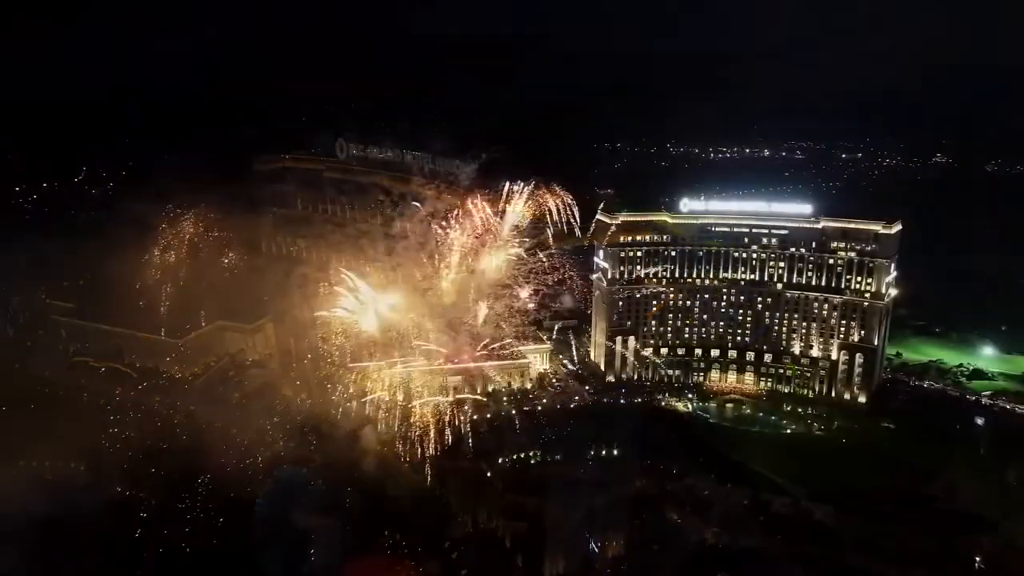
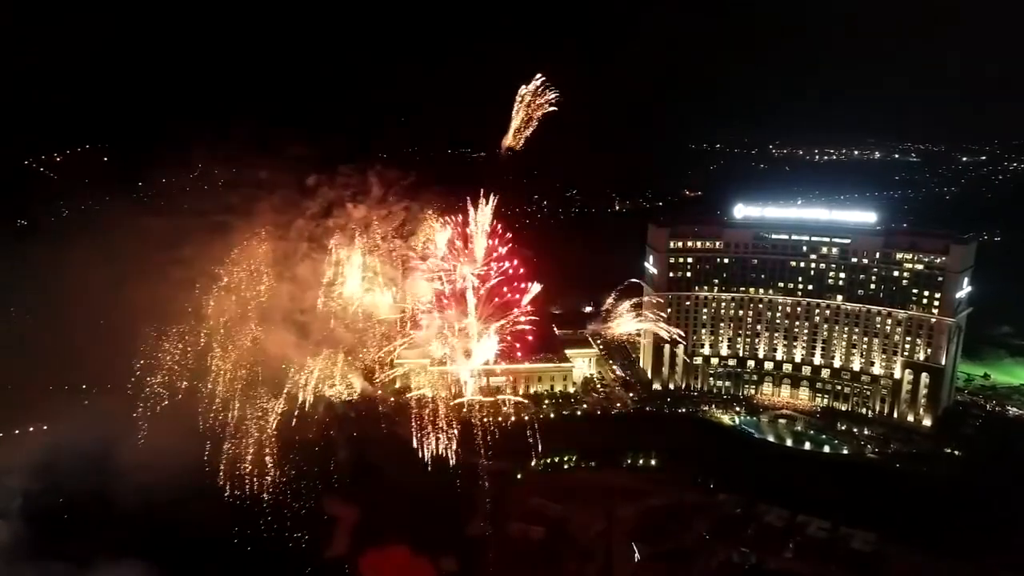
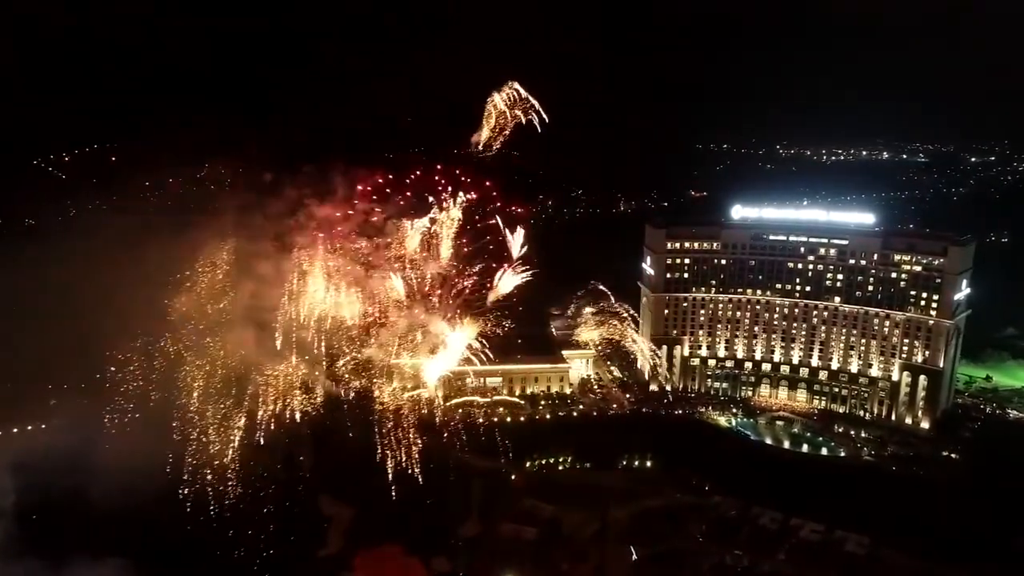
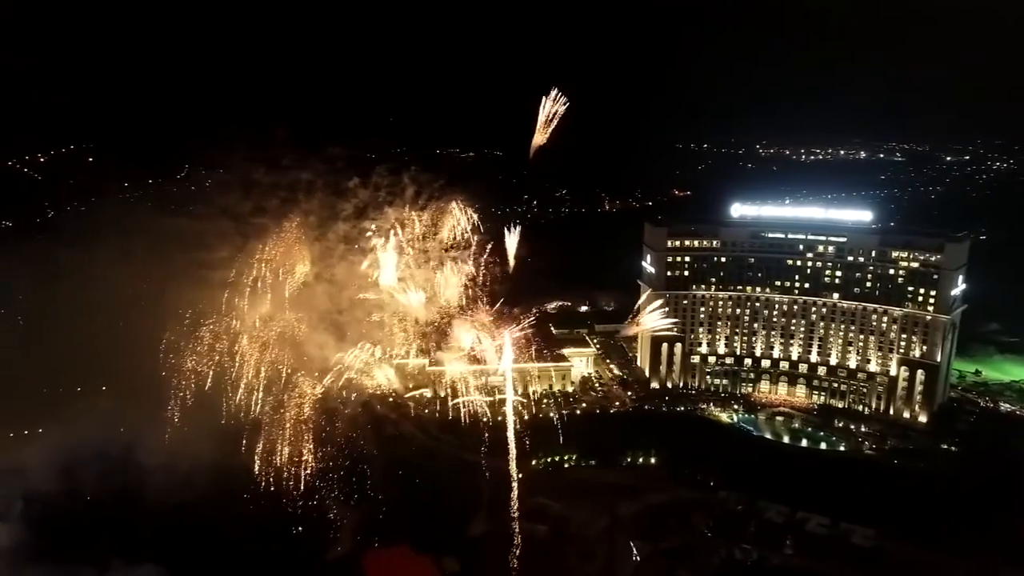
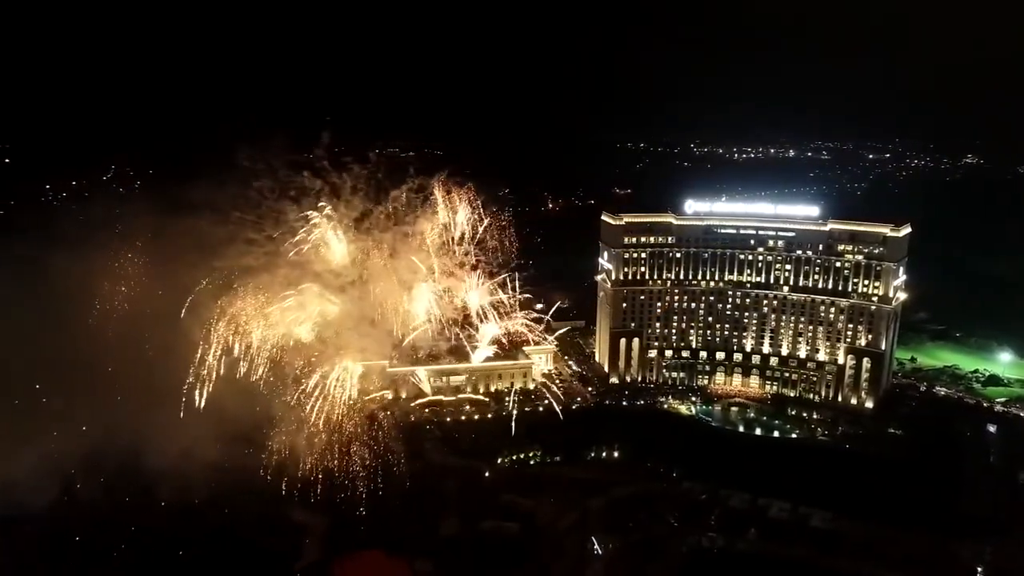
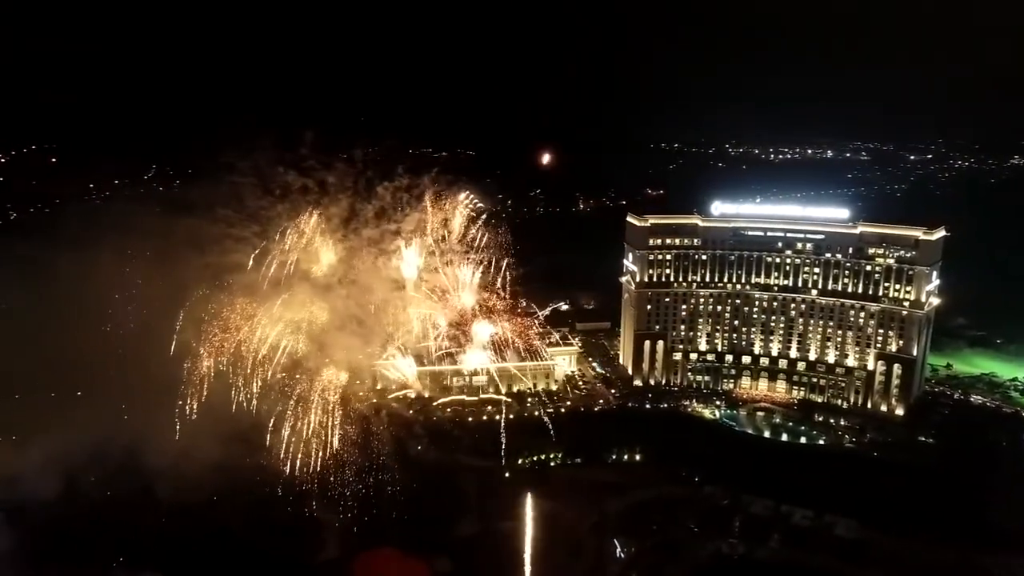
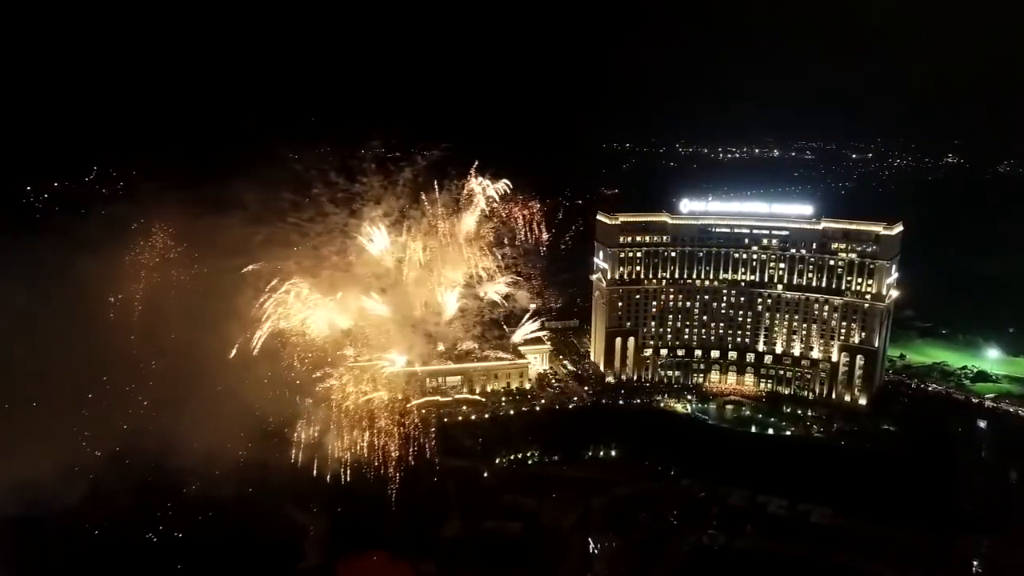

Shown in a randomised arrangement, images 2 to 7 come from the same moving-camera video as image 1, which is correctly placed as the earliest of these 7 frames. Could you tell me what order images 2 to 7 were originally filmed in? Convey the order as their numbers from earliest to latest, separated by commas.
7, 5, 6, 4, 2, 3
